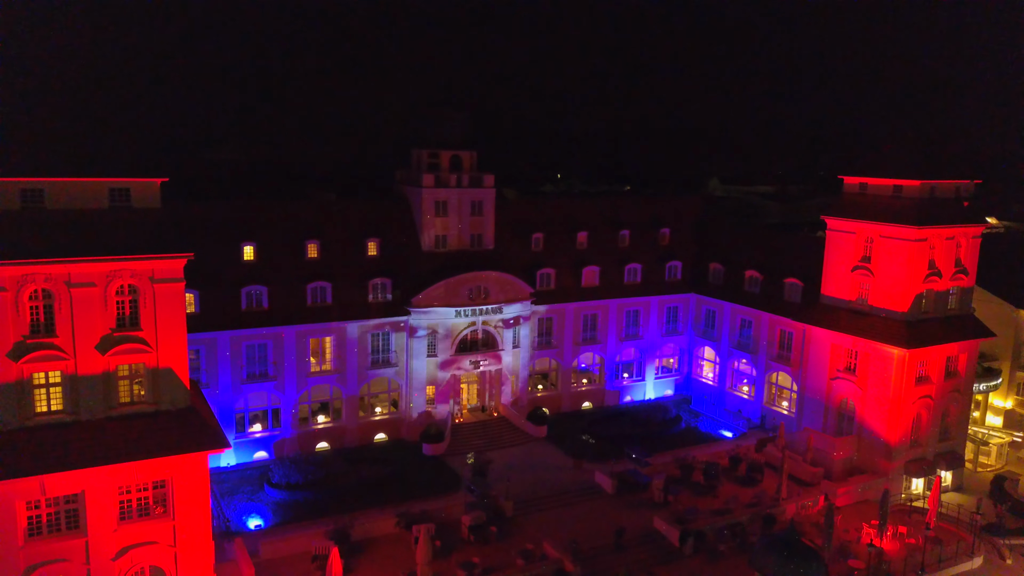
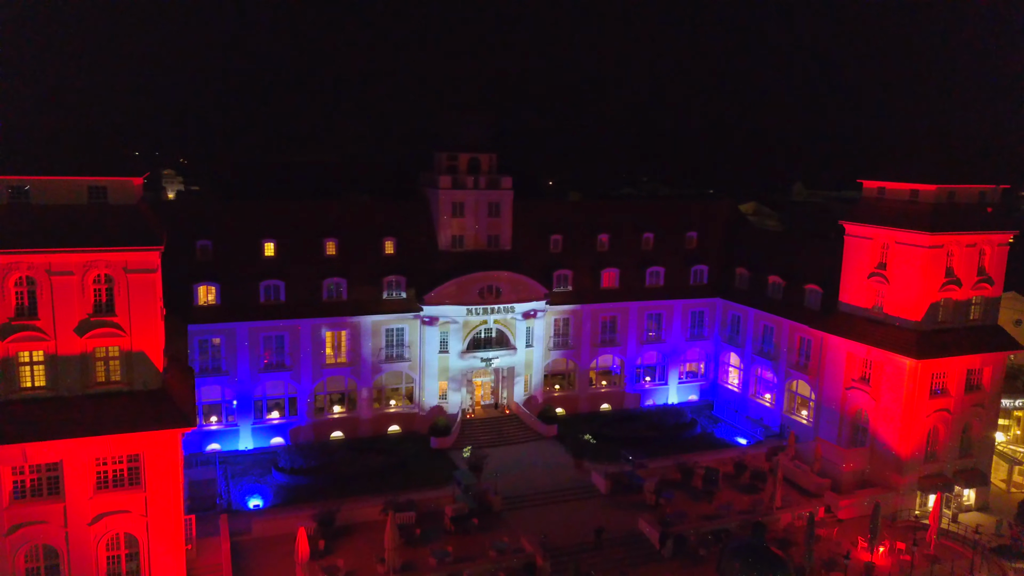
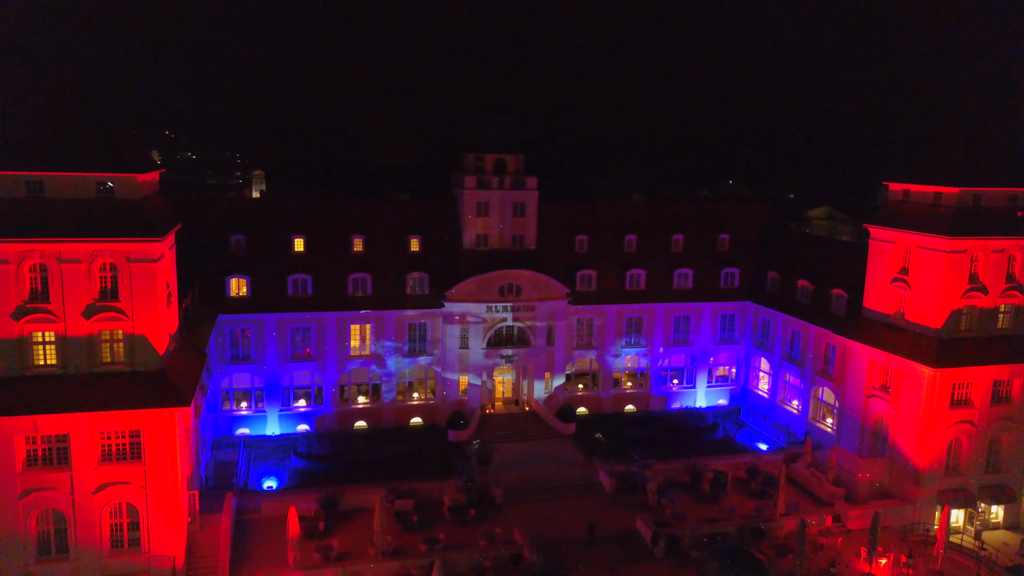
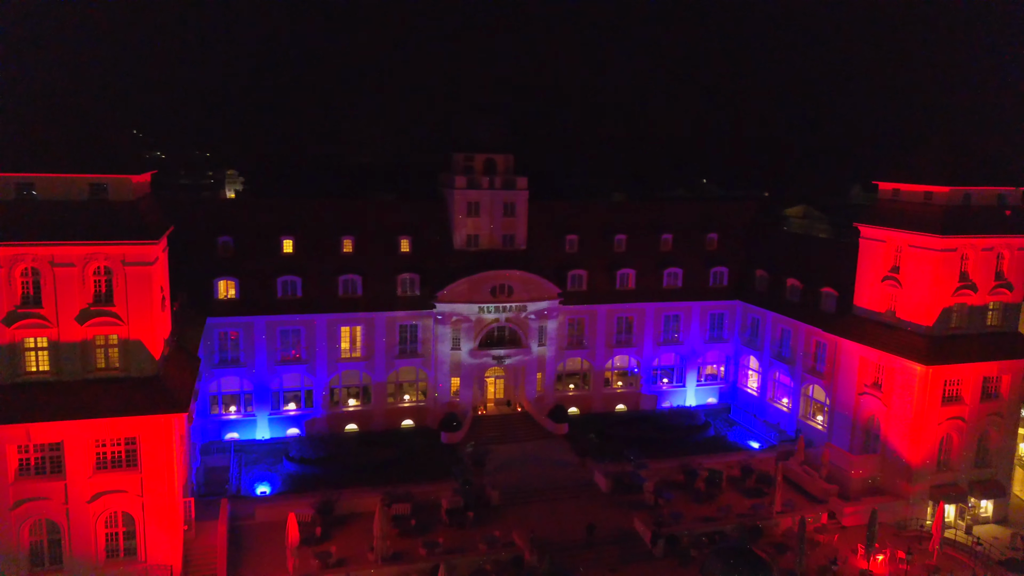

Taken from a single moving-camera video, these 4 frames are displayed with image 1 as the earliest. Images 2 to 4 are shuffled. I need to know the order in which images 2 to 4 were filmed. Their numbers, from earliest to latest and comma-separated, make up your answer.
2, 4, 3
